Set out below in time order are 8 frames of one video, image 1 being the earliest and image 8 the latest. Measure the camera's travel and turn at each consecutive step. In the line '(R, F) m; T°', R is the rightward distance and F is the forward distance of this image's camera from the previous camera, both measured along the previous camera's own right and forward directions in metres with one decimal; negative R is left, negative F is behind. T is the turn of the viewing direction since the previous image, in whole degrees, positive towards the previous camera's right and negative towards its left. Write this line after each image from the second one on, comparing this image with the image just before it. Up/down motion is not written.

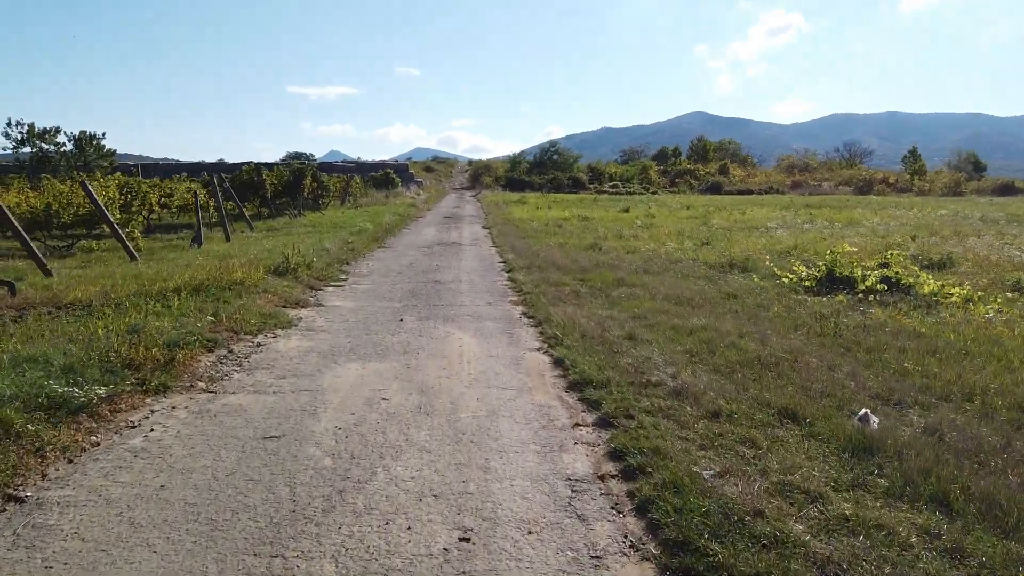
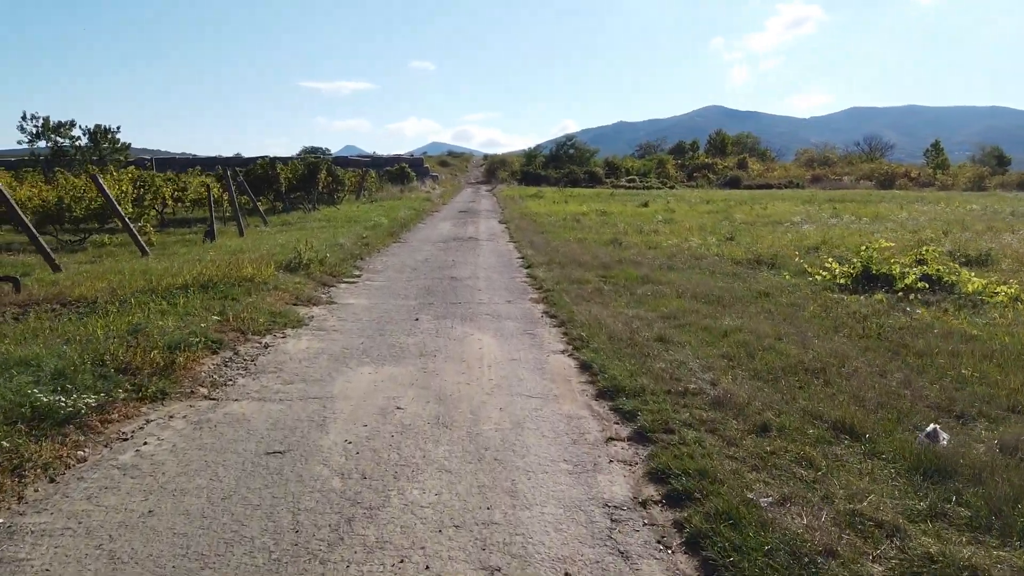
(-0.1, +0.4) m; -1°
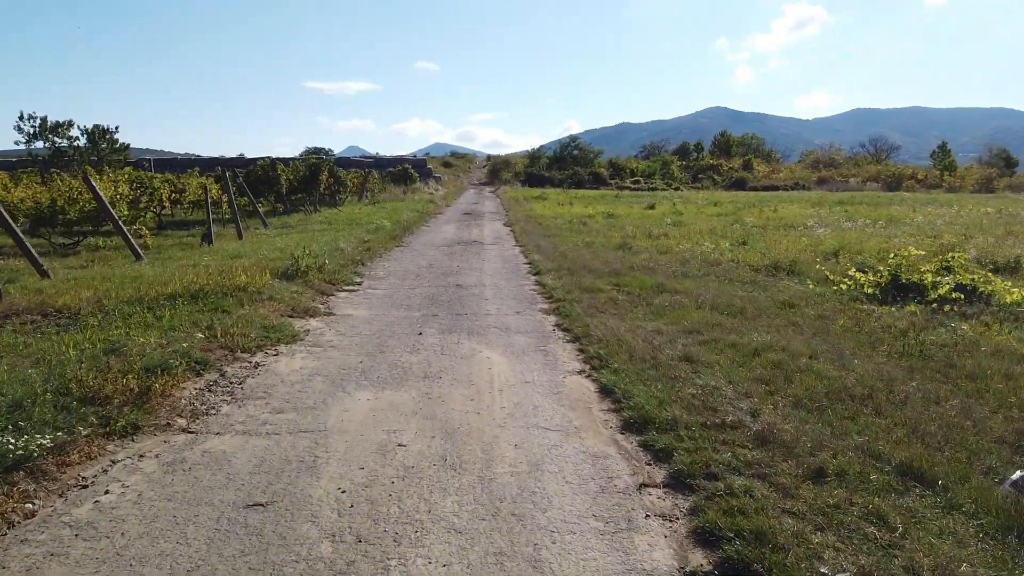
(-0.1, +0.5) m; 0°
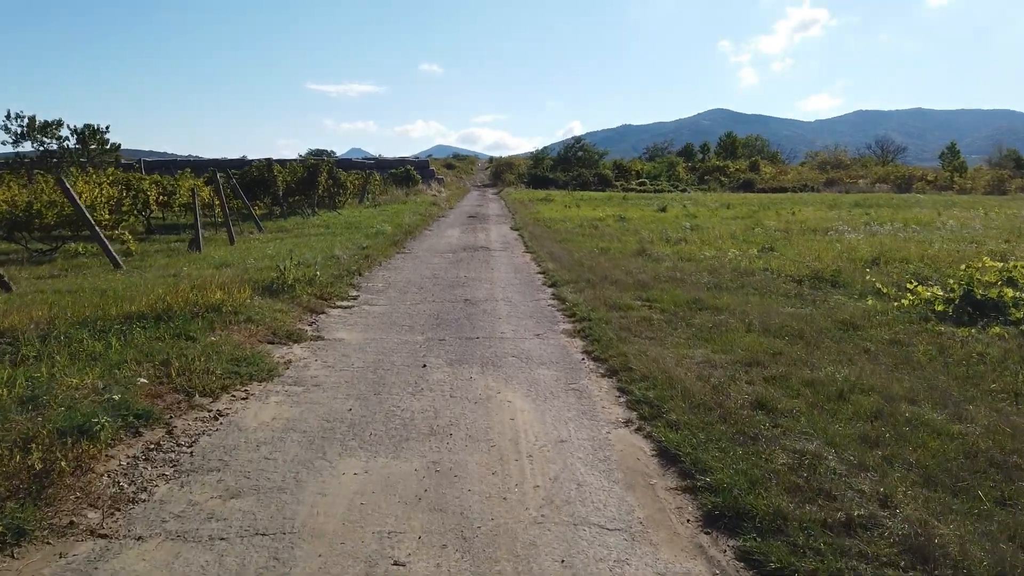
(-0.2, +1.2) m; 0°
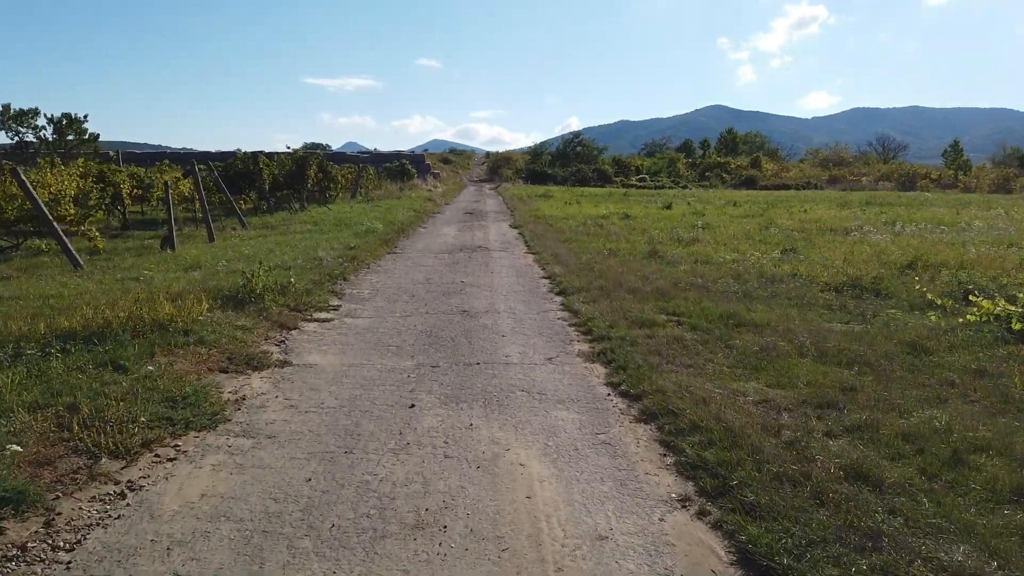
(-0.1, +1.1) m; 0°
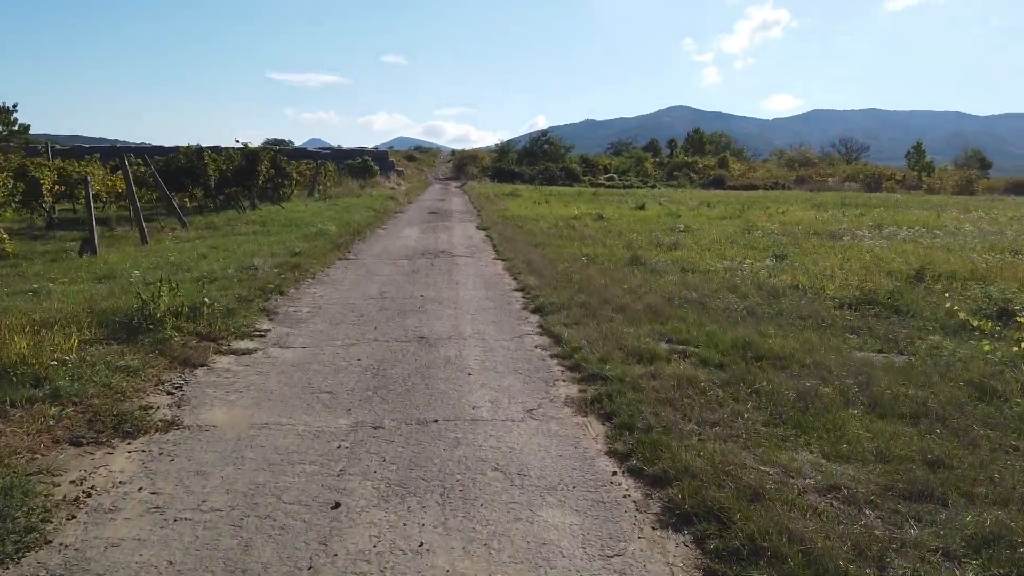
(0.0, +1.4) m; +3°
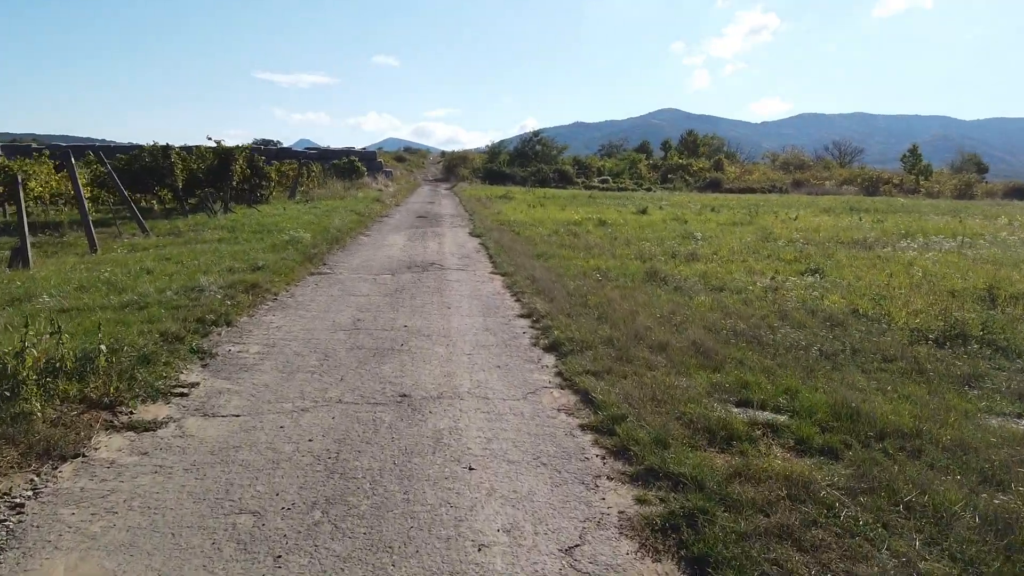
(-0.2, +1.7) m; +1°
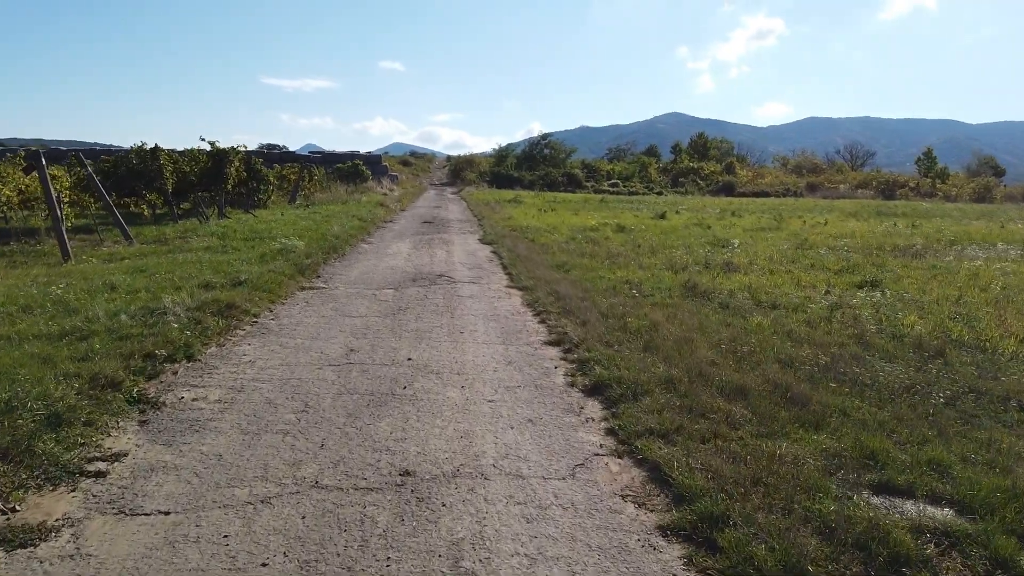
(-0.2, +1.3) m; 0°
